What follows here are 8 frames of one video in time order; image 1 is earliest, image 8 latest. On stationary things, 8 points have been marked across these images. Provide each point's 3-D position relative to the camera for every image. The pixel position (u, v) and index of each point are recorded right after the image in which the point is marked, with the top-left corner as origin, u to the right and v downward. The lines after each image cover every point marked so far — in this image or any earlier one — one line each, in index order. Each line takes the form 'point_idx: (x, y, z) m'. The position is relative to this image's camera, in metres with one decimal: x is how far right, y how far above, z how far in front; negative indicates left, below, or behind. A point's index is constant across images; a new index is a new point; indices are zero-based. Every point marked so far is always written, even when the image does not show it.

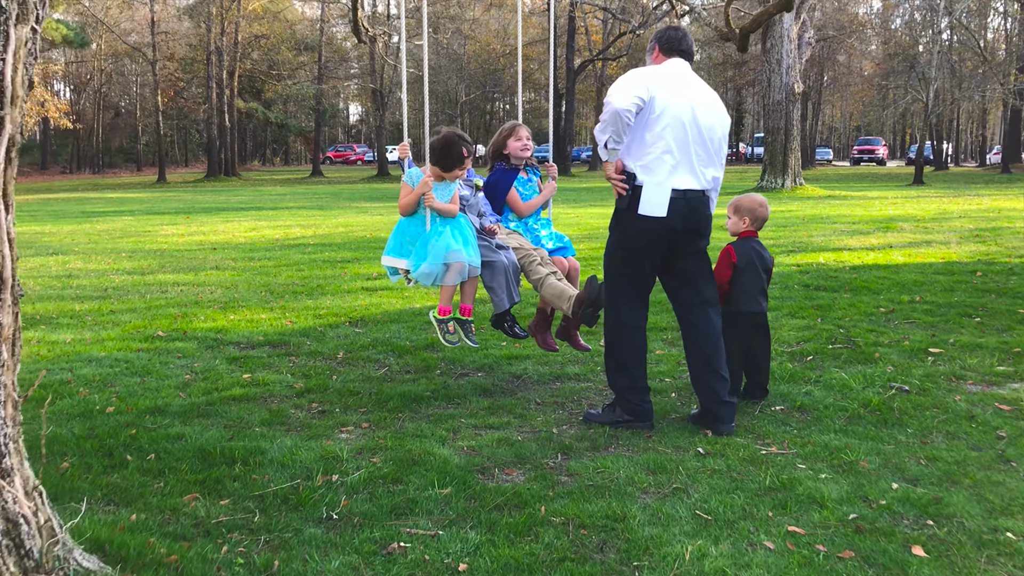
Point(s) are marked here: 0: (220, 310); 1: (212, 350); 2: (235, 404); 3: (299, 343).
0: (-2.2, -0.2, +7.2) m
1: (-1.8, -0.4, +5.8) m
2: (-1.3, -0.6, +4.5) m
3: (-1.3, -0.4, +6.0) m
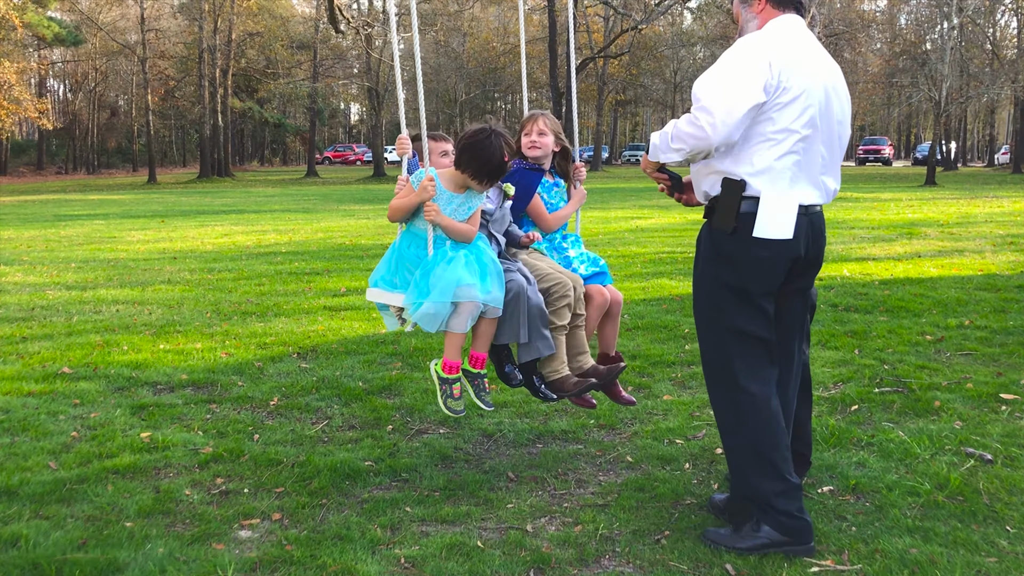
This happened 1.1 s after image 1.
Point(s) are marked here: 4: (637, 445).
0: (-2.3, -0.3, +6.2) m
1: (-1.9, -0.5, +4.8) m
2: (-1.4, -0.7, +3.5) m
3: (-1.5, -0.5, +5.0) m
4: (+0.5, -0.6, +3.9) m
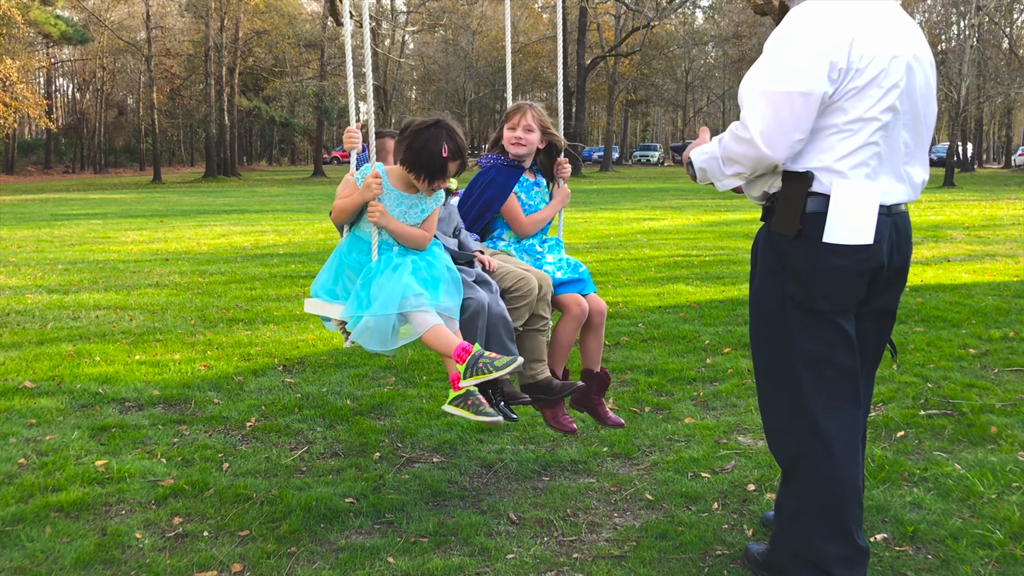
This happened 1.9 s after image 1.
0: (-2.3, -0.3, +5.7) m
1: (-1.9, -0.6, +4.3) m
2: (-1.4, -0.7, +3.0) m
3: (-1.4, -0.5, +4.5) m
4: (+0.5, -0.7, +3.4) m
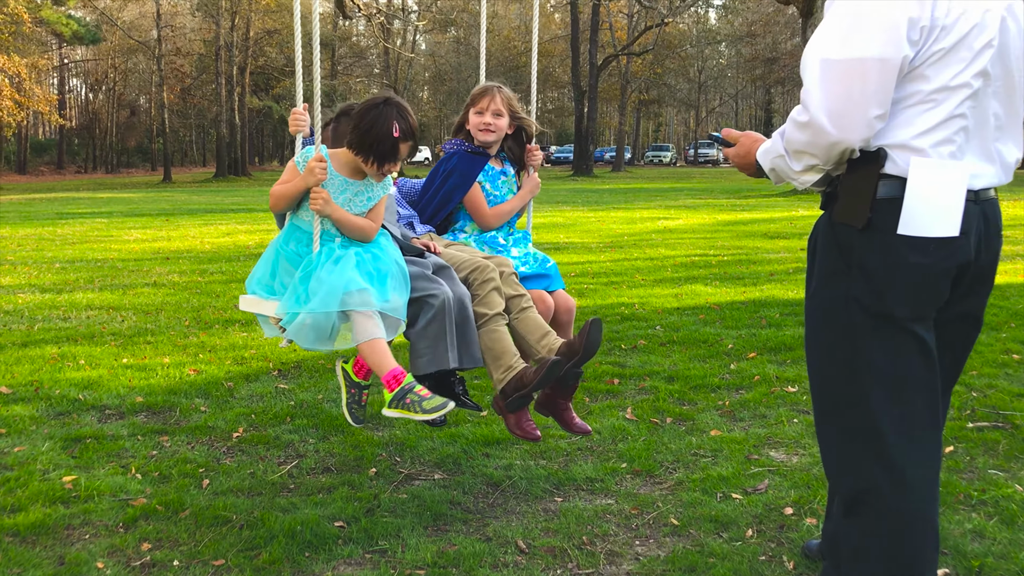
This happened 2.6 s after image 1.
0: (-2.2, -0.3, +5.4) m
1: (-1.9, -0.6, +4.0) m
2: (-1.4, -0.7, +2.7) m
3: (-1.4, -0.5, +4.2) m
4: (+0.5, -0.7, +3.1) m
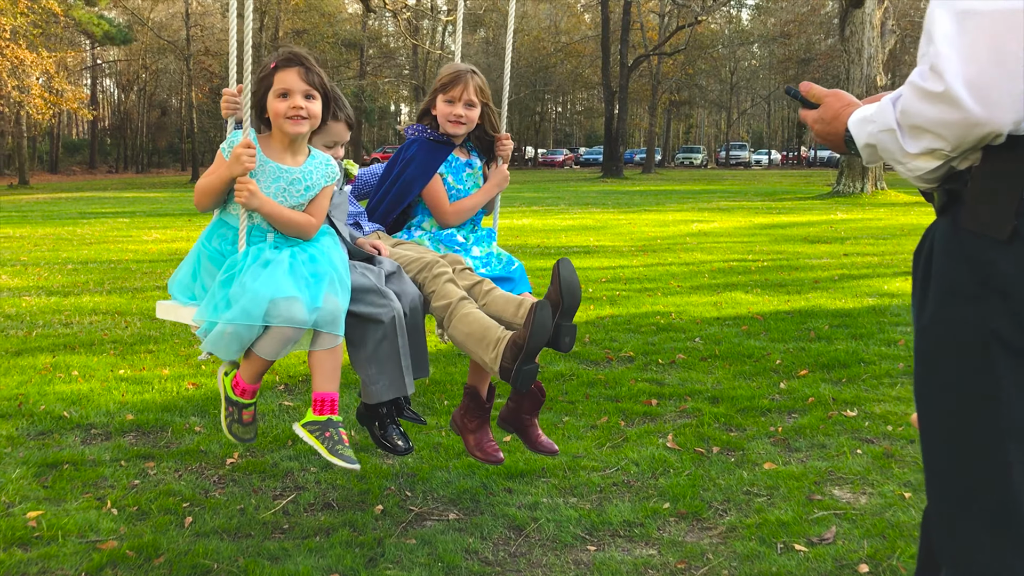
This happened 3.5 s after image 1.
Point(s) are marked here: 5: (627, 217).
0: (-2.1, -0.4, +5.0) m
1: (-1.8, -0.6, +3.6) m
2: (-1.3, -0.8, +2.3) m
3: (-1.3, -0.6, +3.8) m
4: (+0.6, -0.7, +2.6) m
5: (+1.8, +1.1, +15.1) m
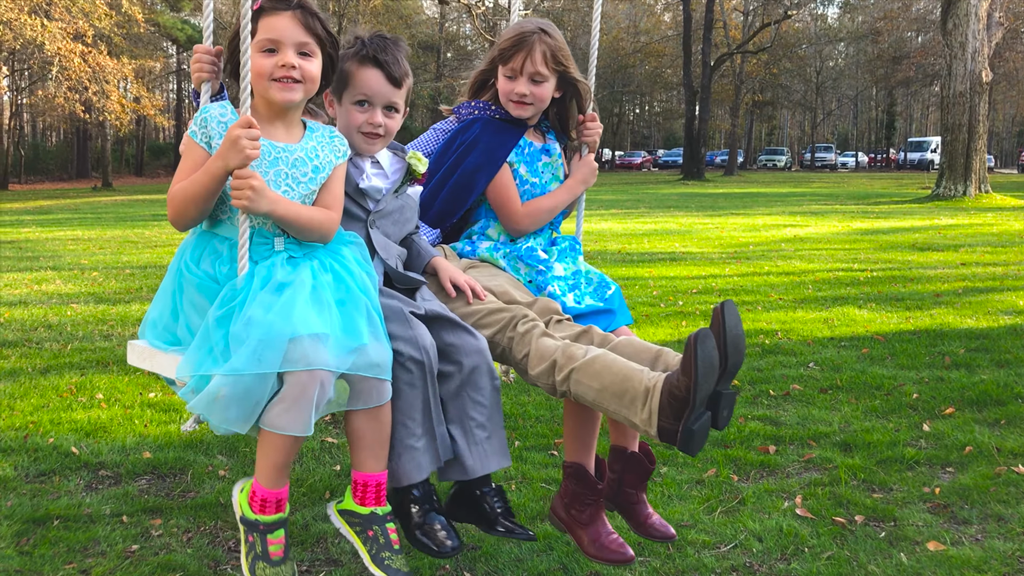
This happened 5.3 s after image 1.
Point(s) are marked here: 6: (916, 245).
0: (-1.7, -0.4, +4.5) m
1: (-1.5, -0.6, +3.1) m
2: (-1.2, -0.8, +1.7) m
3: (-1.0, -0.6, +3.2) m
4: (+0.8, -0.8, +1.9) m
5: (+3.0, +1.0, +14.2) m
6: (+4.4, +0.5, +10.4) m
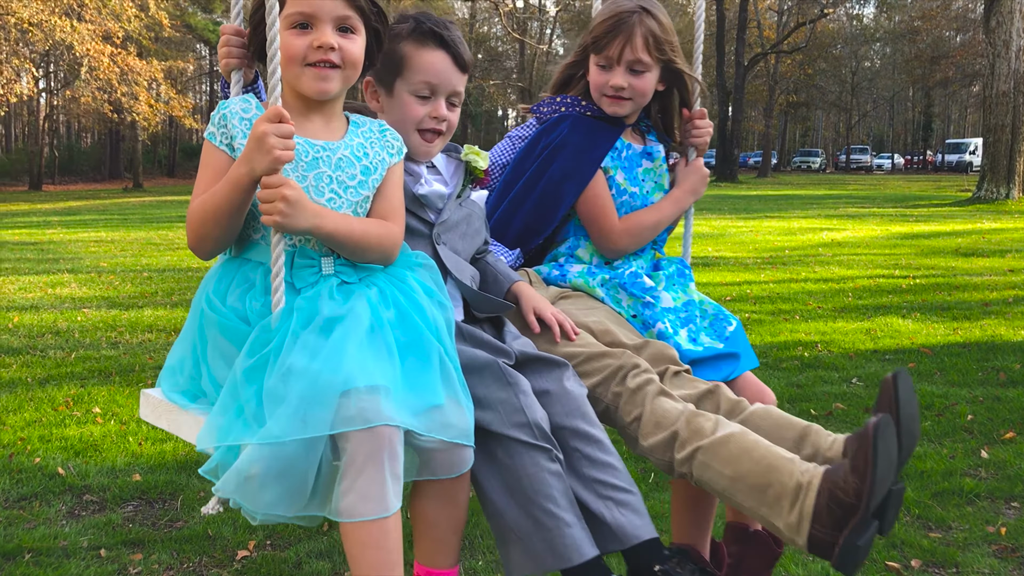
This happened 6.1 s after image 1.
0: (-1.6, -0.5, +4.3) m
1: (-1.5, -0.7, +2.8) m
2: (-1.2, -0.8, +1.5) m
3: (-1.0, -0.7, +3.0) m
4: (+0.8, -0.8, +1.6) m
5: (+3.4, +0.9, +13.9) m
6: (+4.6, +0.4, +10.0) m
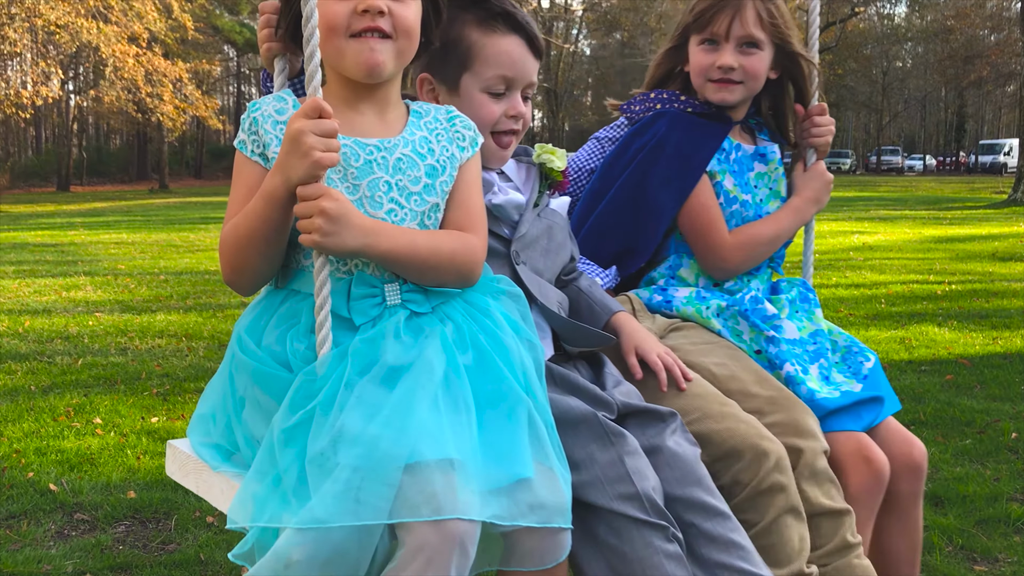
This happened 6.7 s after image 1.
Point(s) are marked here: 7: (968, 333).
0: (-1.5, -0.5, +4.1) m
1: (-1.4, -0.7, +2.7) m
2: (-1.2, -0.9, +1.3) m
3: (-0.9, -0.7, +2.8) m
4: (+0.8, -0.9, +1.4) m
5: (+3.7, +0.9, +13.6) m
6: (+4.9, +0.3, +9.7) m
7: (+2.6, -0.3, +5.6) m
